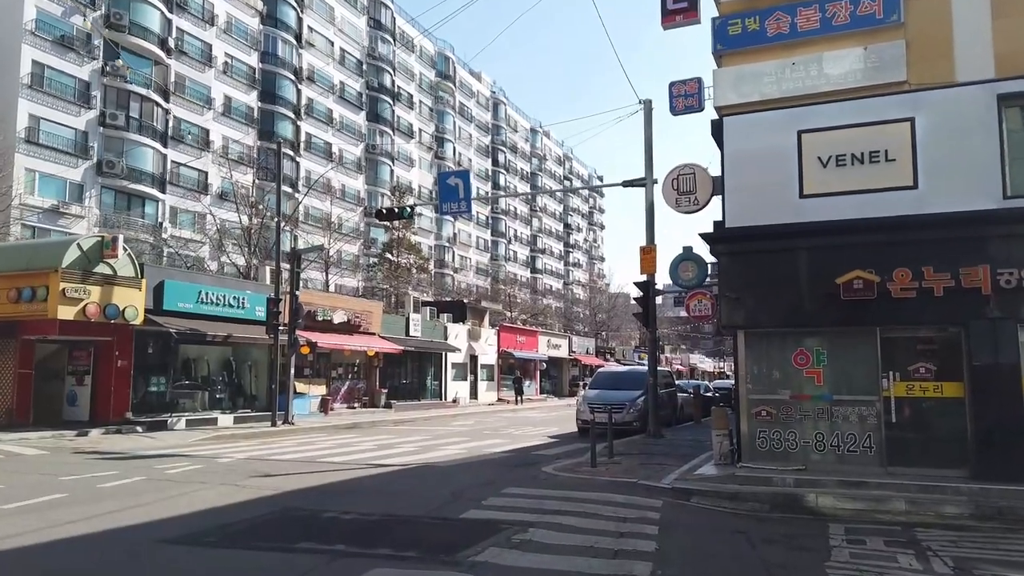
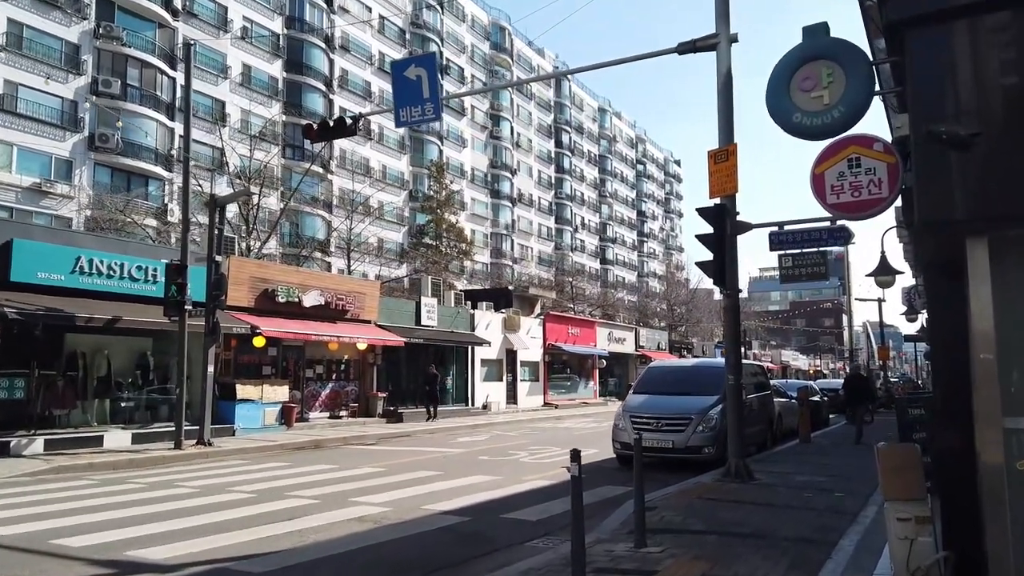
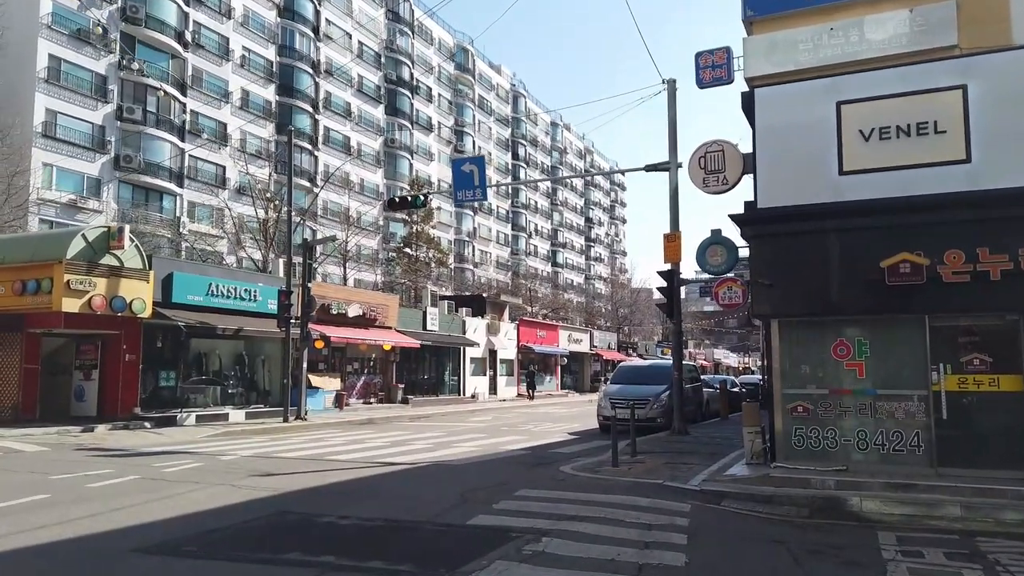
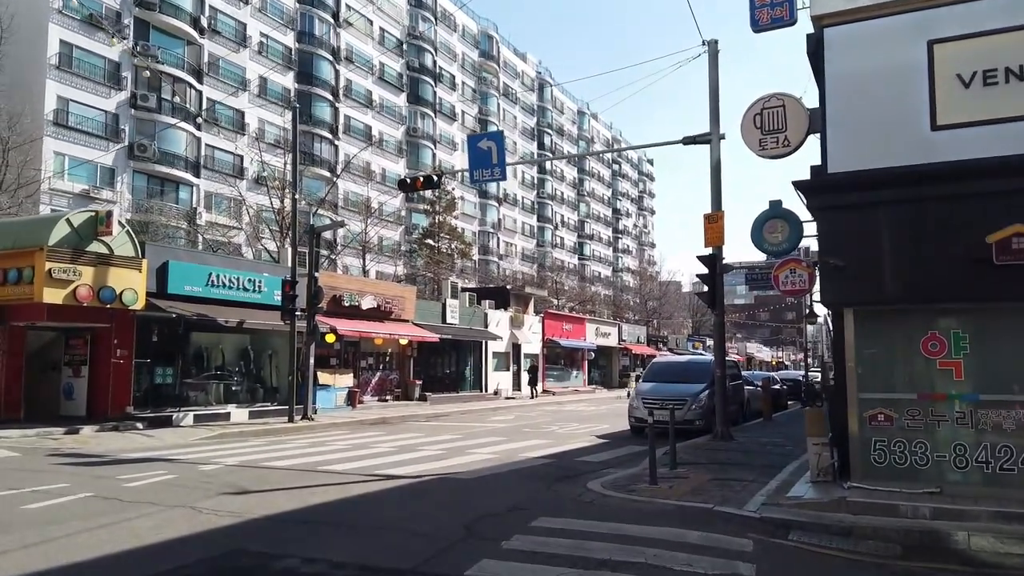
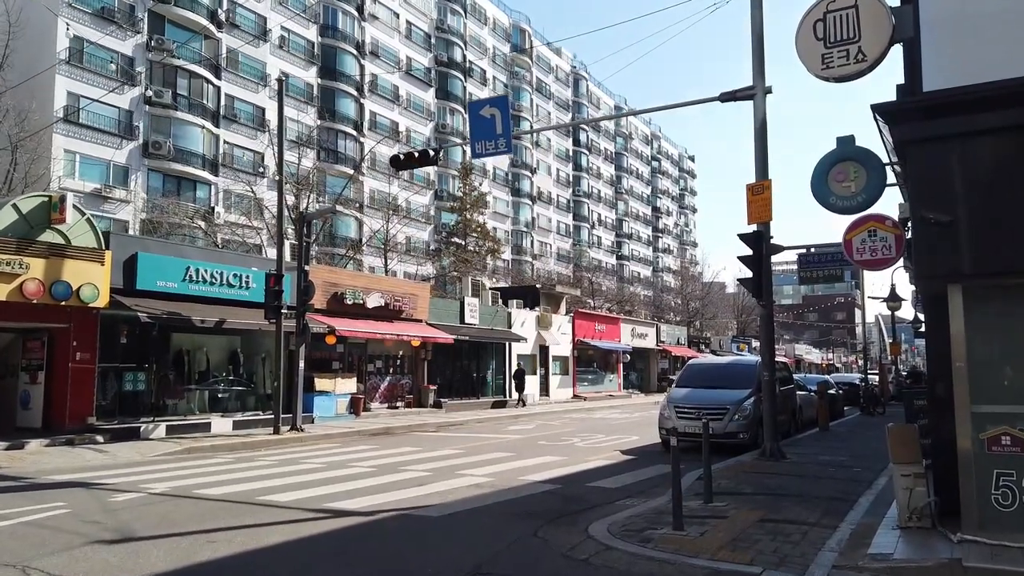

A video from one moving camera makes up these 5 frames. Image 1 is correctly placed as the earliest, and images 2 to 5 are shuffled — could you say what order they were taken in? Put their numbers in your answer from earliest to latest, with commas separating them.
3, 4, 5, 2
